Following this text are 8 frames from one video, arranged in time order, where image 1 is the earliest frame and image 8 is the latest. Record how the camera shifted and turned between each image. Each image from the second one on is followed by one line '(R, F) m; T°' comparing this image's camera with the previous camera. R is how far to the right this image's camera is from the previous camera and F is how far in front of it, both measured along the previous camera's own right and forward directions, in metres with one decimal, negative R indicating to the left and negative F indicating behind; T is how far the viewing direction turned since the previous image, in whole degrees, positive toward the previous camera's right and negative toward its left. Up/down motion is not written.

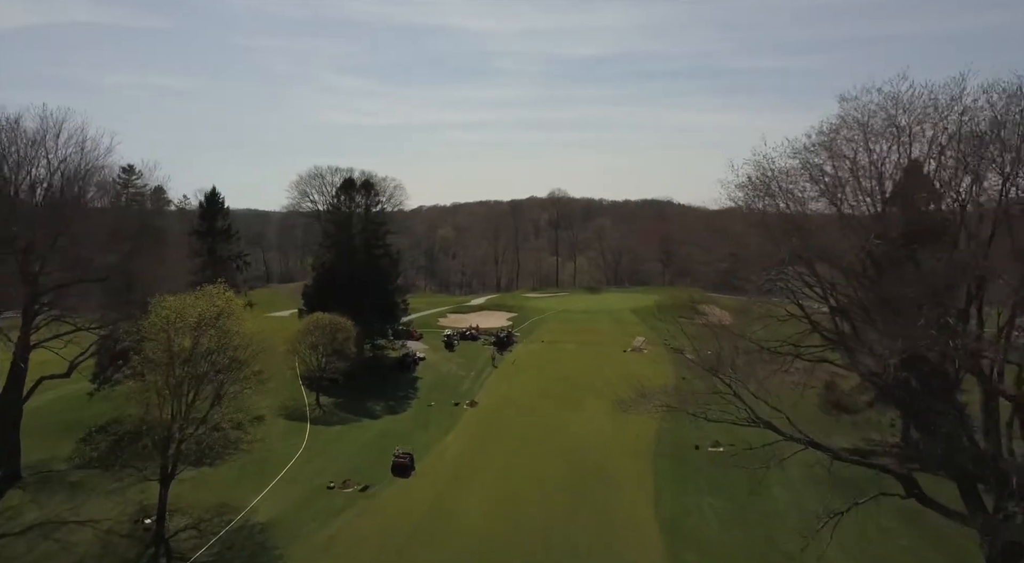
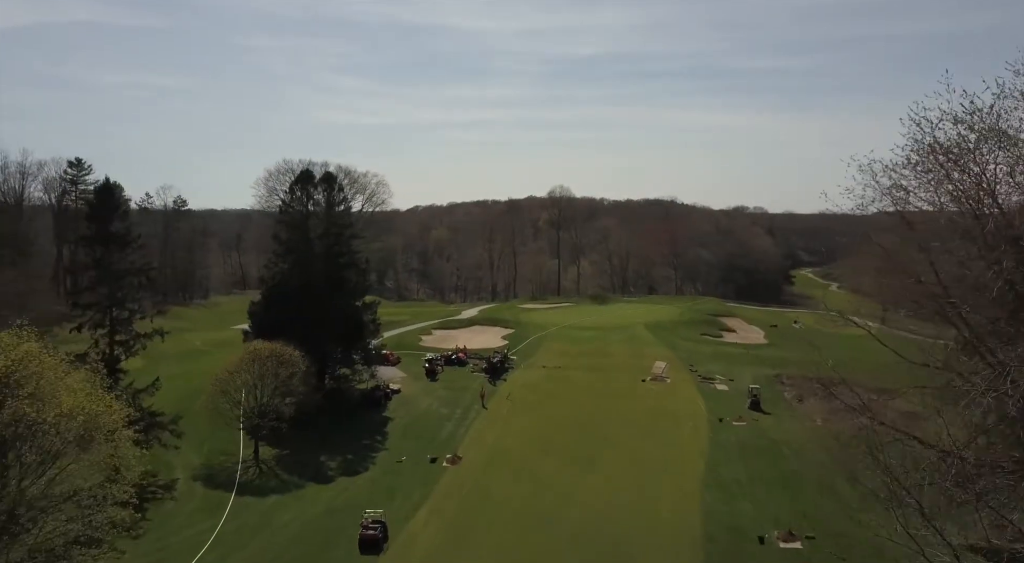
(+0.3, +9.7) m; 0°
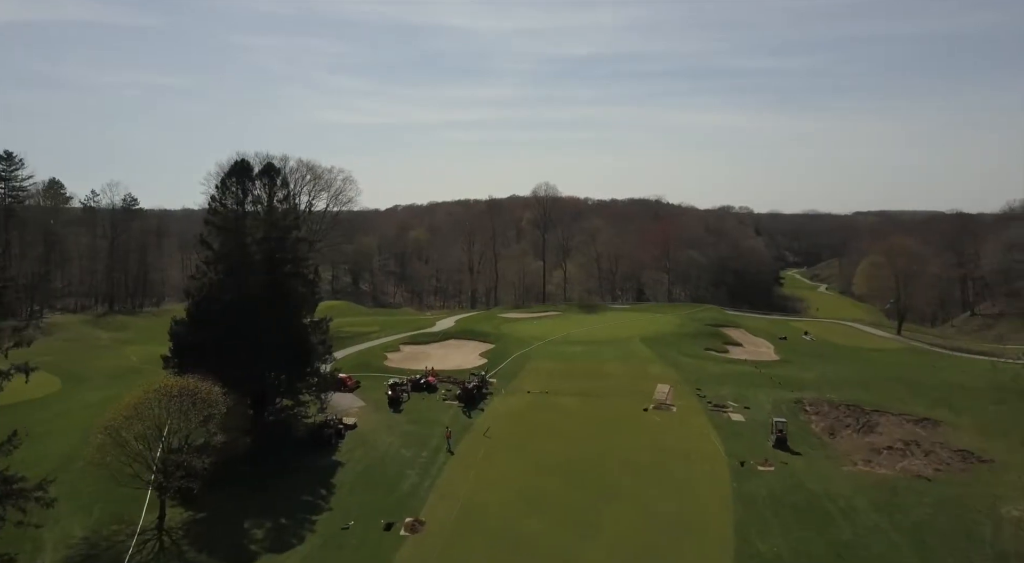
(+0.3, +7.0) m; +1°
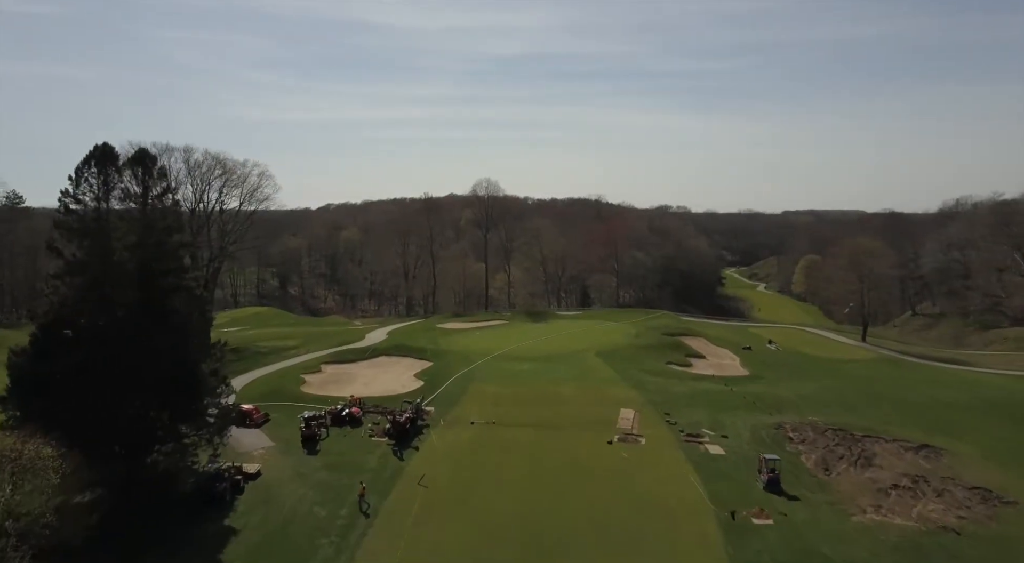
(0.0, +6.3) m; +5°
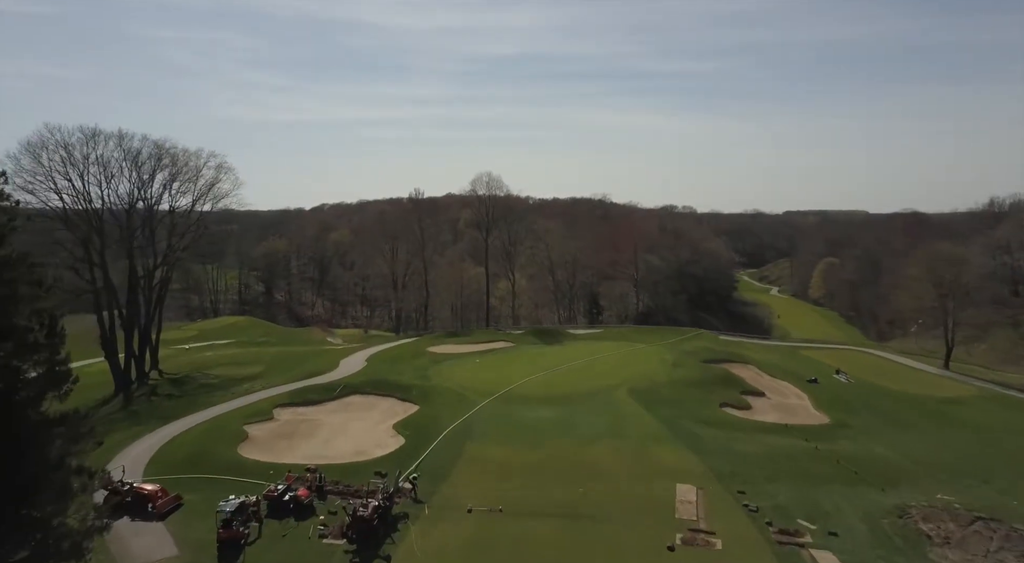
(-0.5, +10.5) m; 0°
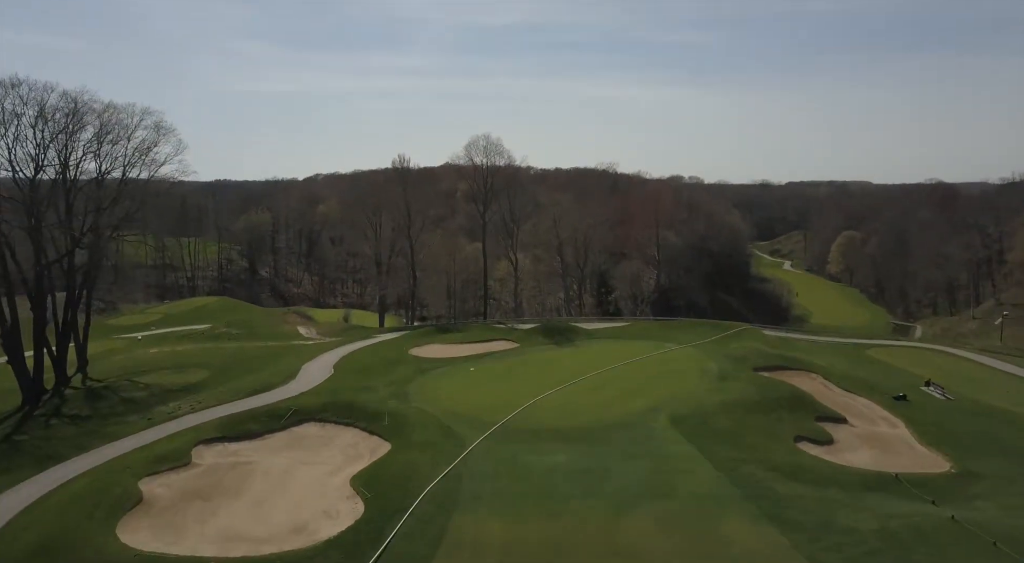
(-0.2, +9.7) m; 0°
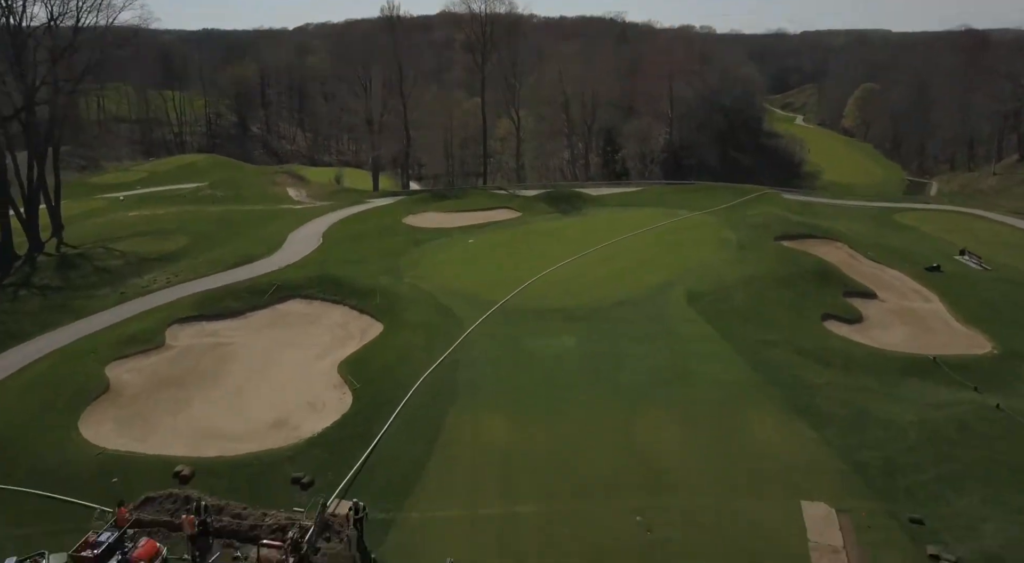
(-0.1, +3.1) m; 0°
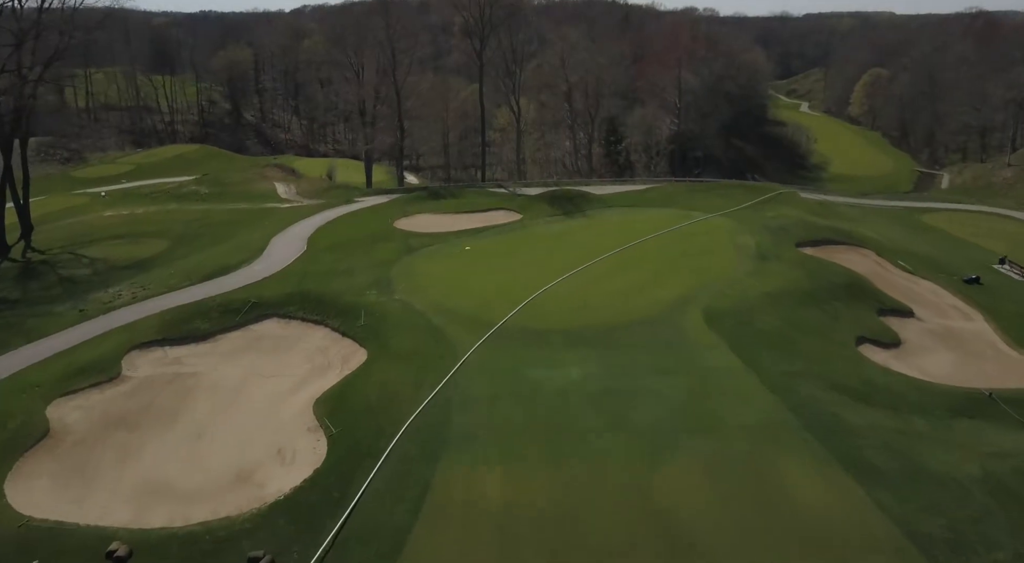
(0.0, +2.7) m; 0°
